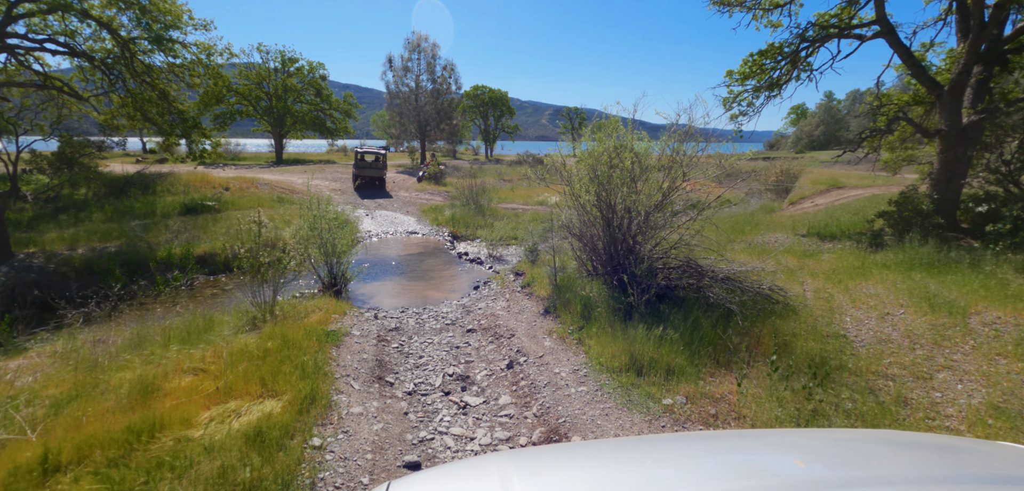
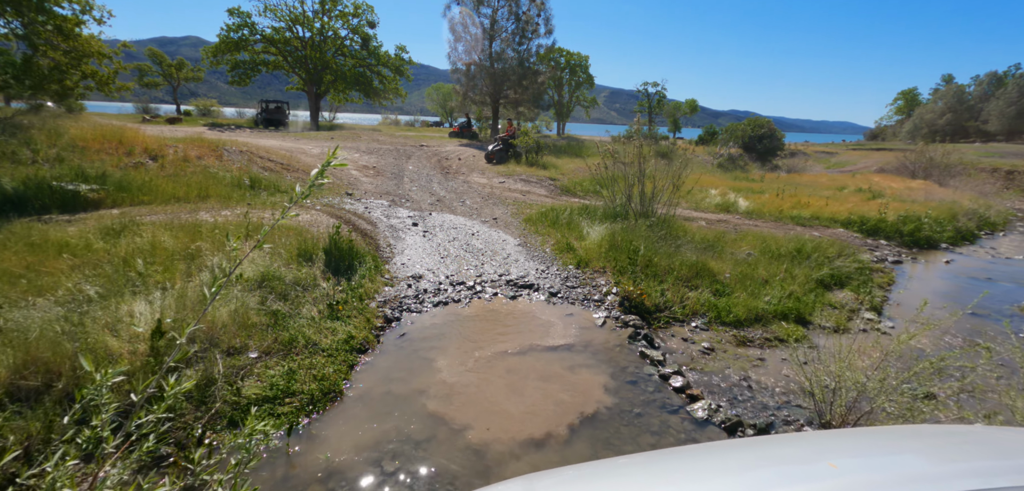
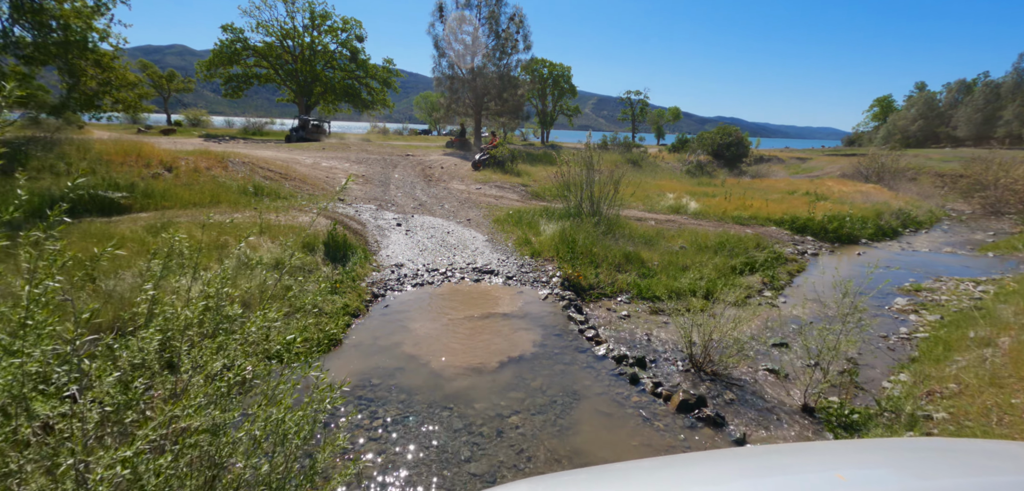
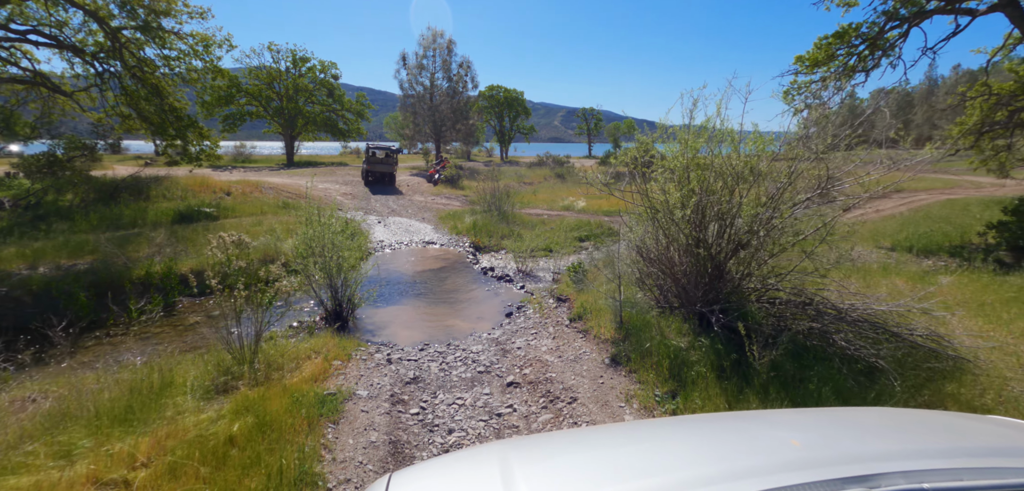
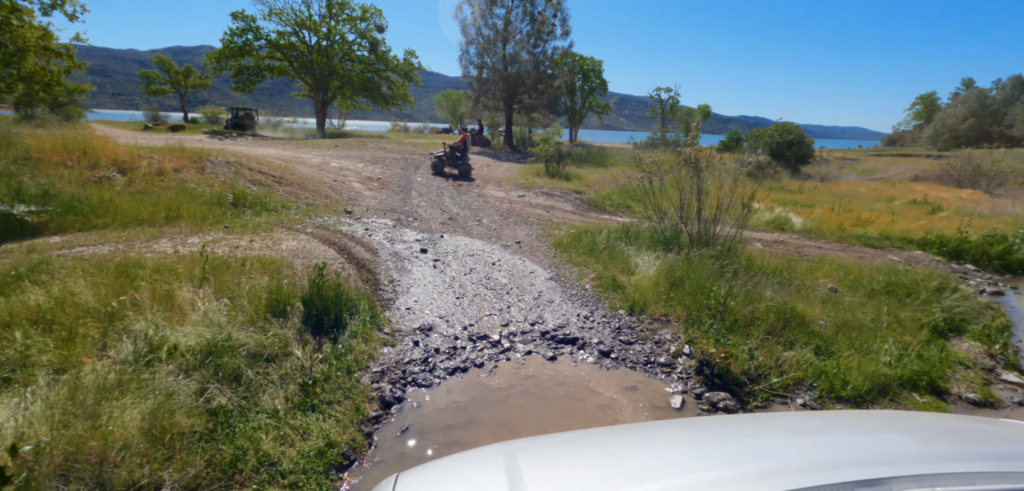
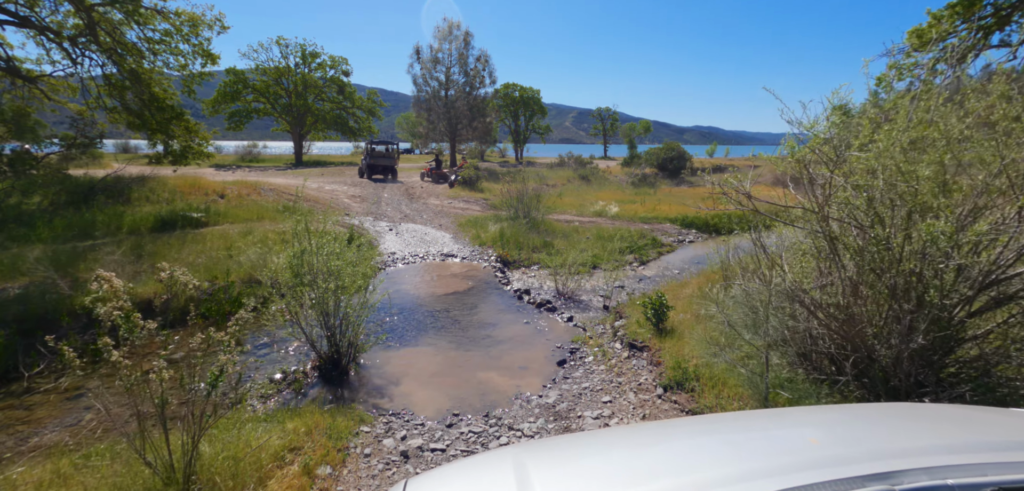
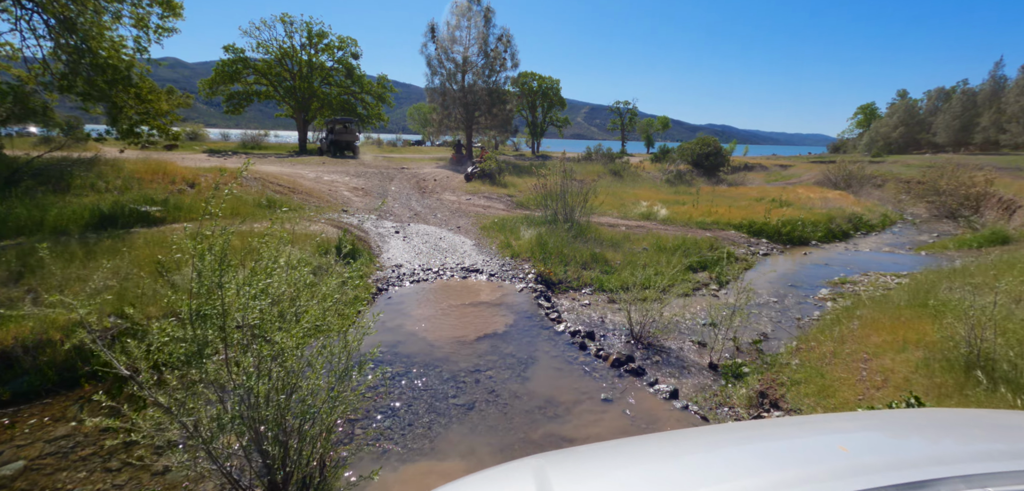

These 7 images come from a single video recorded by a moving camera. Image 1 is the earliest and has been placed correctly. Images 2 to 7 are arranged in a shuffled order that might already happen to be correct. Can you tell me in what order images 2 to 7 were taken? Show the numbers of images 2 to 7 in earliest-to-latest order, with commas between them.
4, 6, 7, 3, 2, 5
